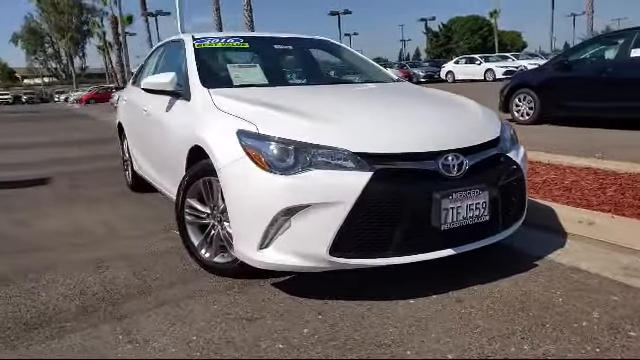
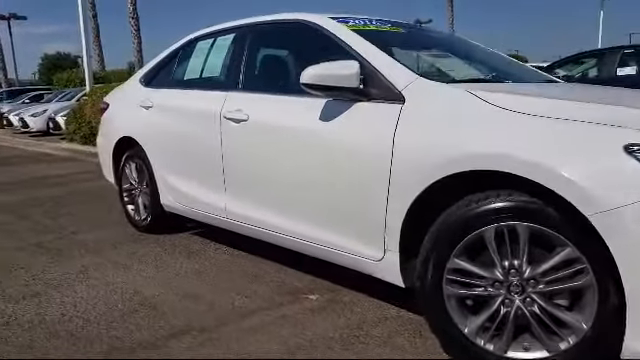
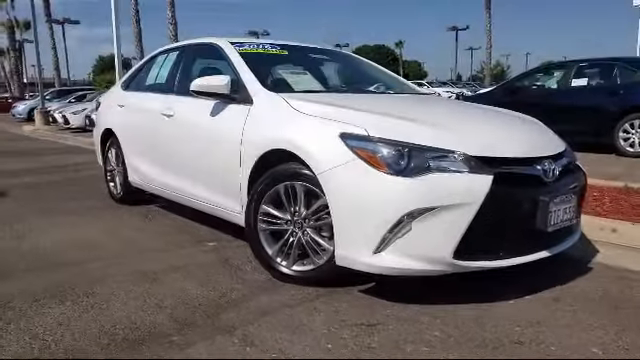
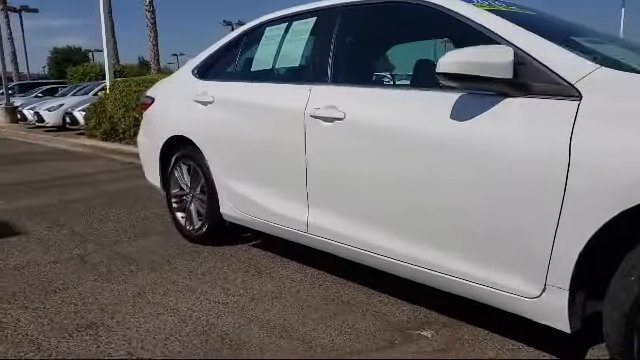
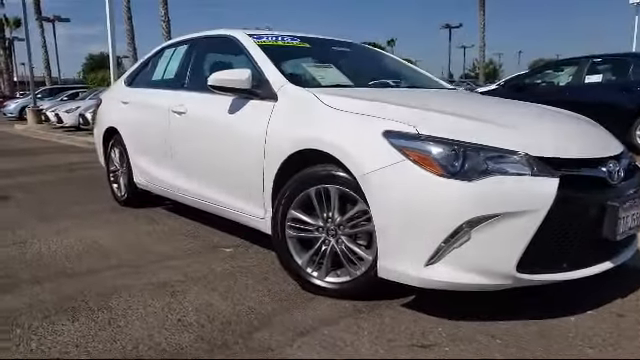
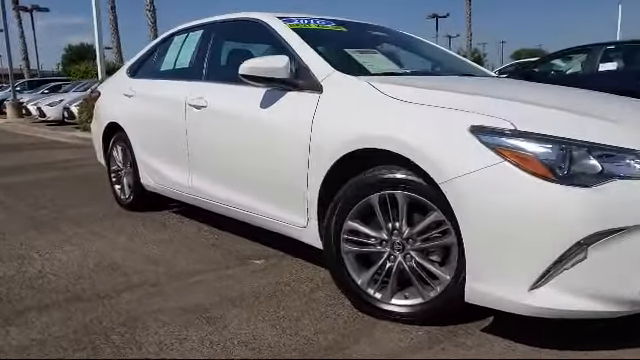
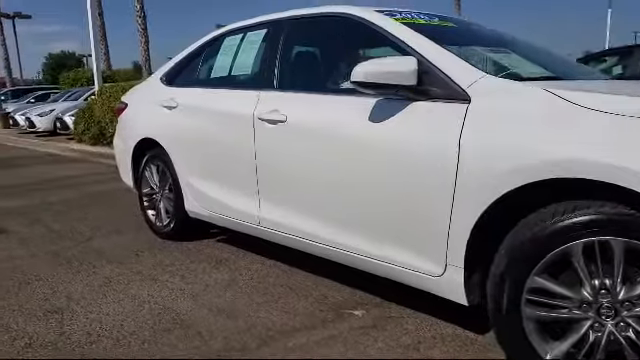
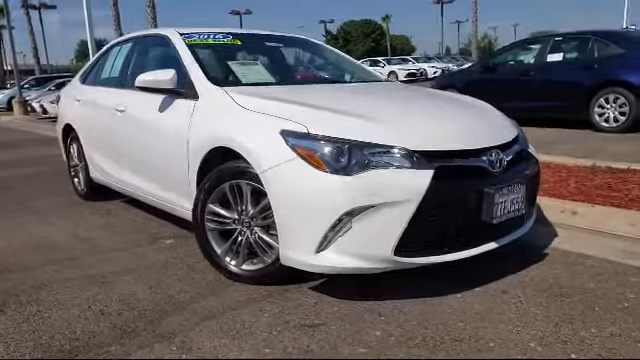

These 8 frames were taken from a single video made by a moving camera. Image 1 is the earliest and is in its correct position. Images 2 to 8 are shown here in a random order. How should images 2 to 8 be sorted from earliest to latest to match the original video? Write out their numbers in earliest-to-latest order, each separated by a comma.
8, 3, 5, 6, 2, 7, 4
